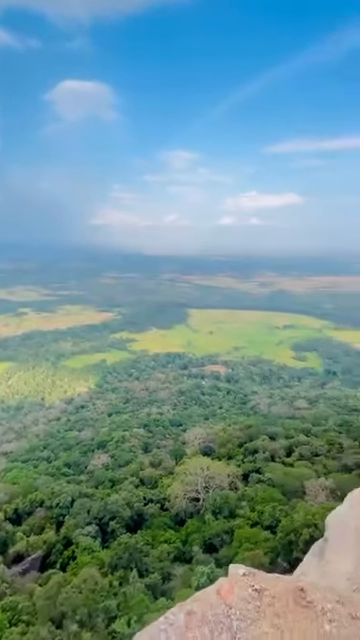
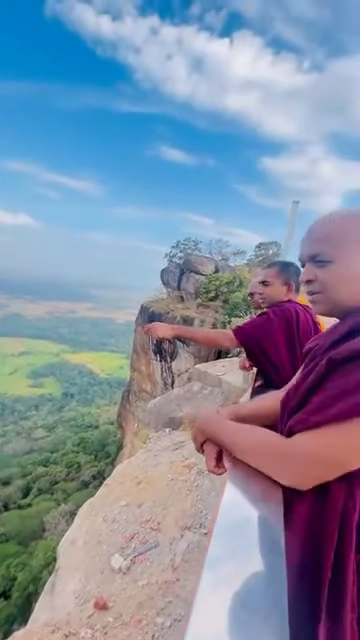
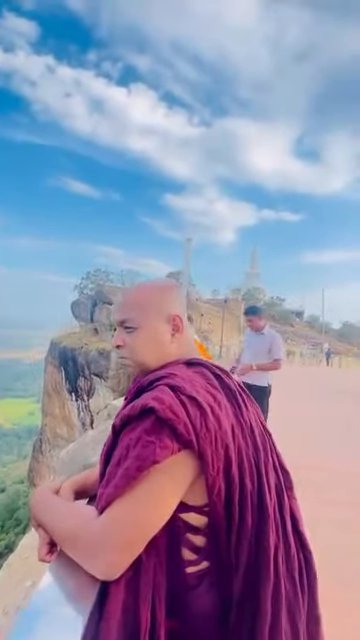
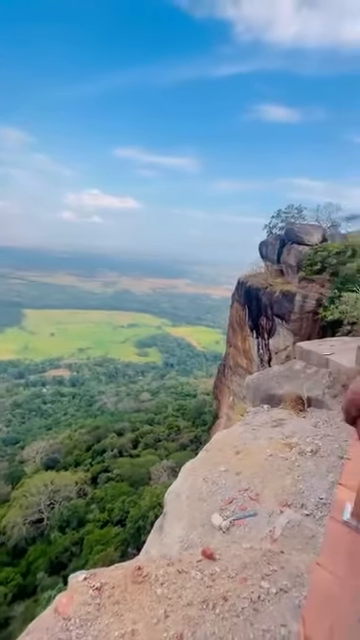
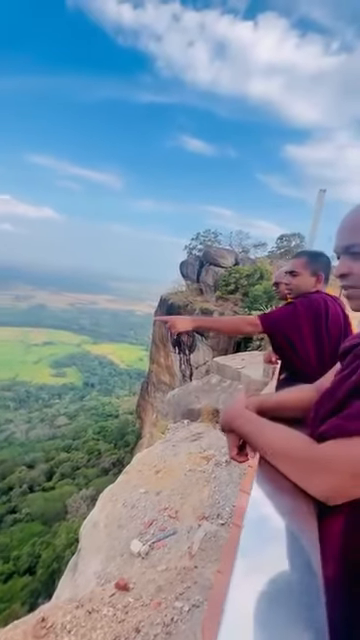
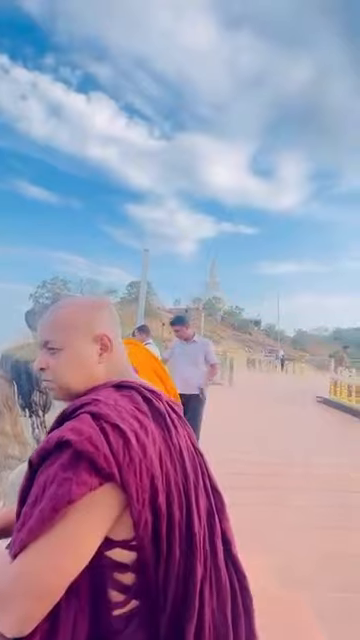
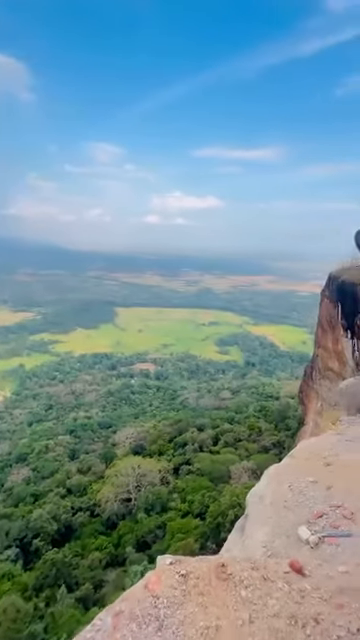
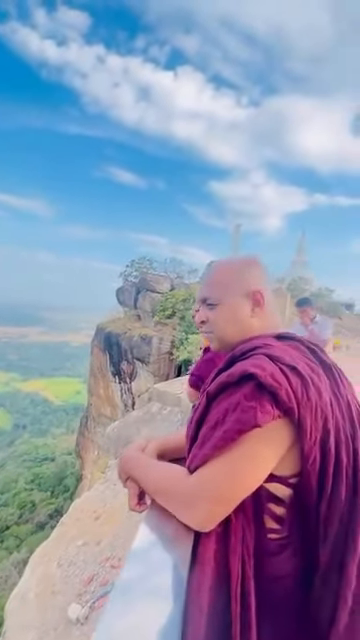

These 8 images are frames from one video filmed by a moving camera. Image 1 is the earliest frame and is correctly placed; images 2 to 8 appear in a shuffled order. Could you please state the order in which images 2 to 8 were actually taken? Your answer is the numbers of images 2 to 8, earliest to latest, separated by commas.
7, 4, 5, 2, 8, 3, 6
